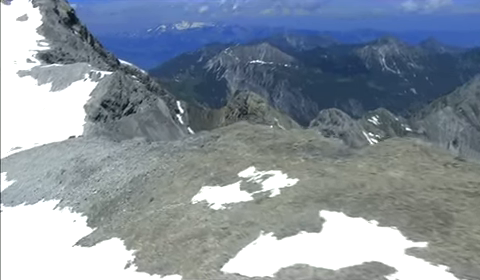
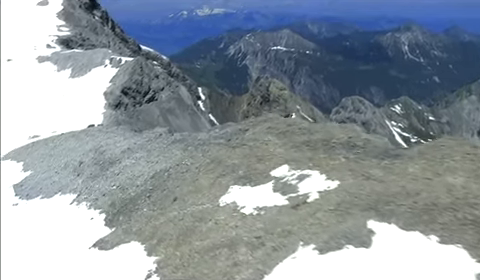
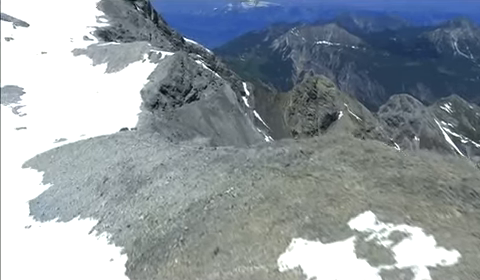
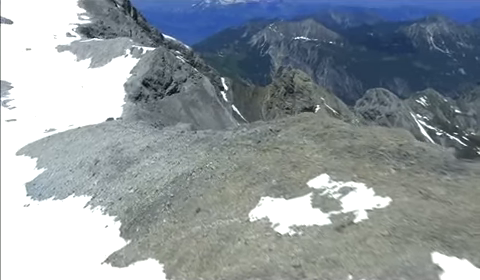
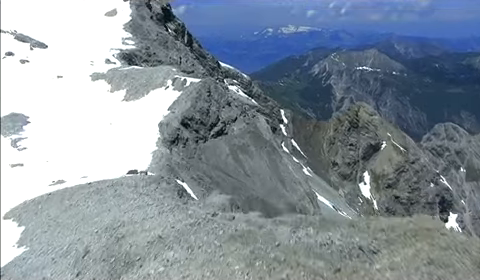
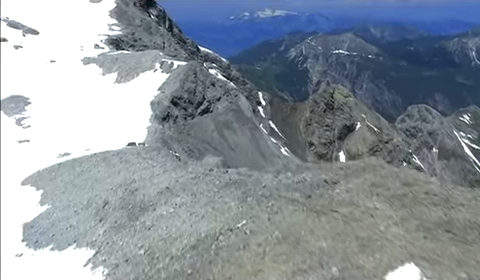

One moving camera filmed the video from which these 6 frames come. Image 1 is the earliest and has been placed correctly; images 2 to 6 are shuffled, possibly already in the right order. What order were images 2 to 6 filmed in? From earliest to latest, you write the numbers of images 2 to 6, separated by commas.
2, 4, 3, 6, 5
